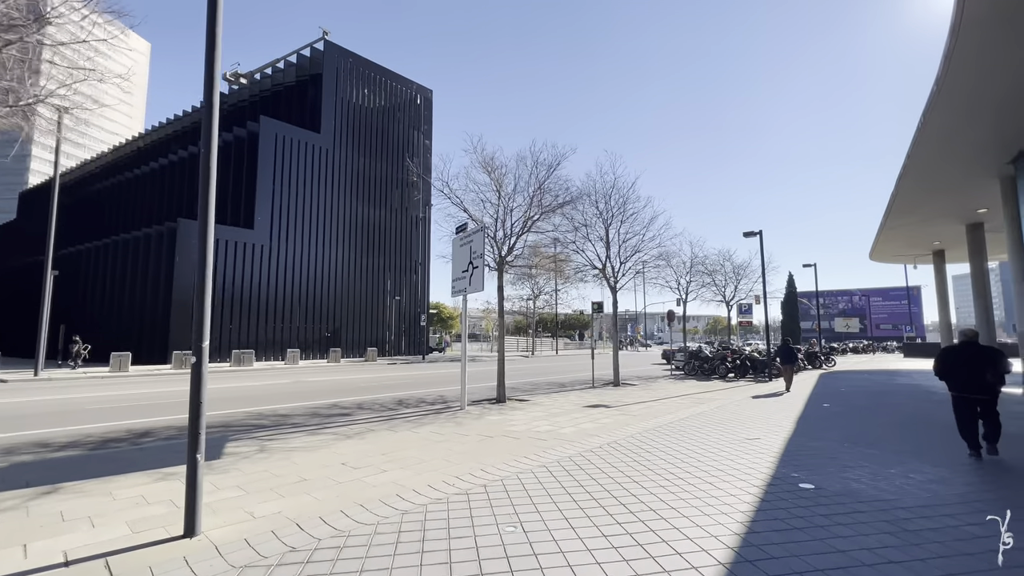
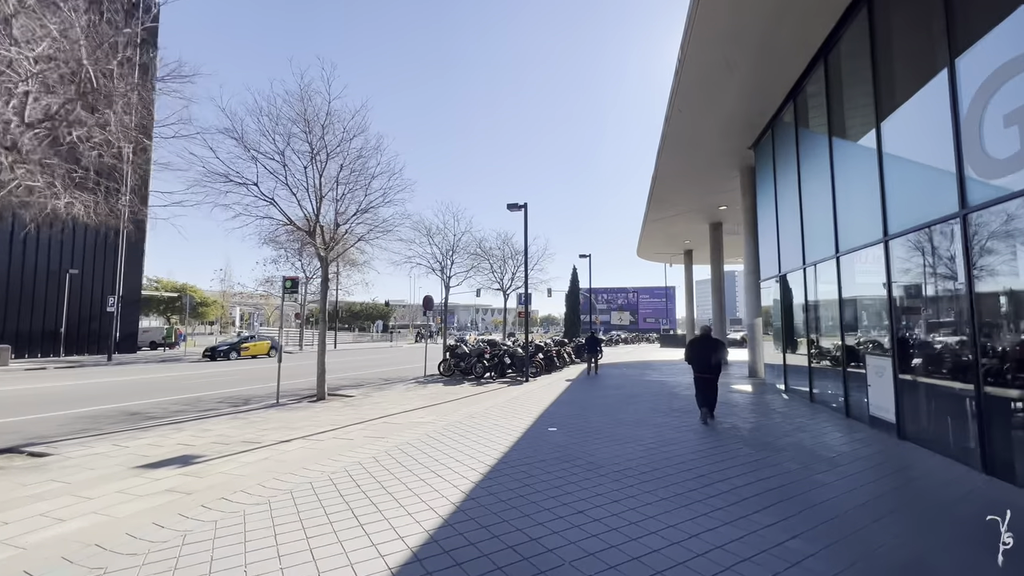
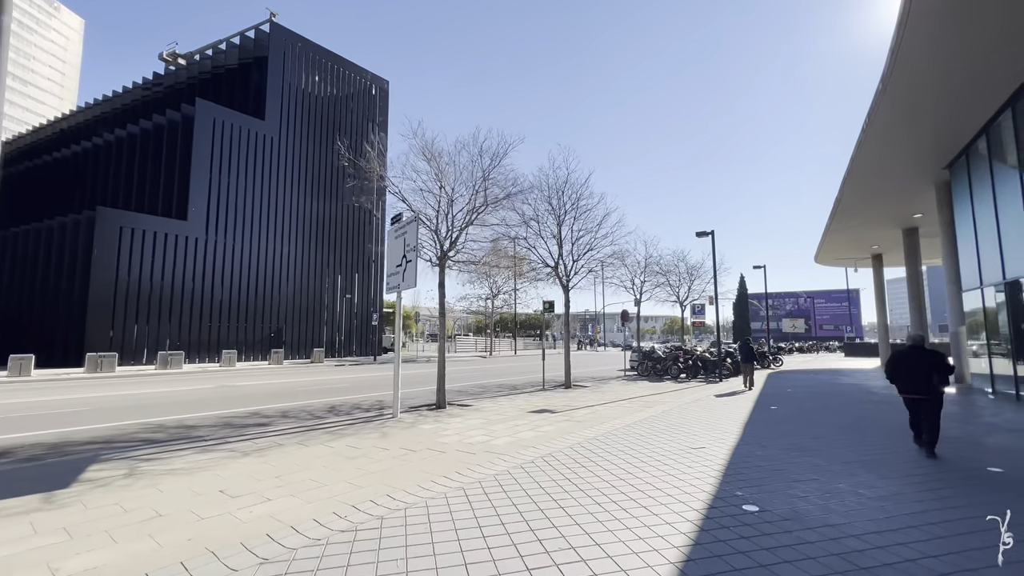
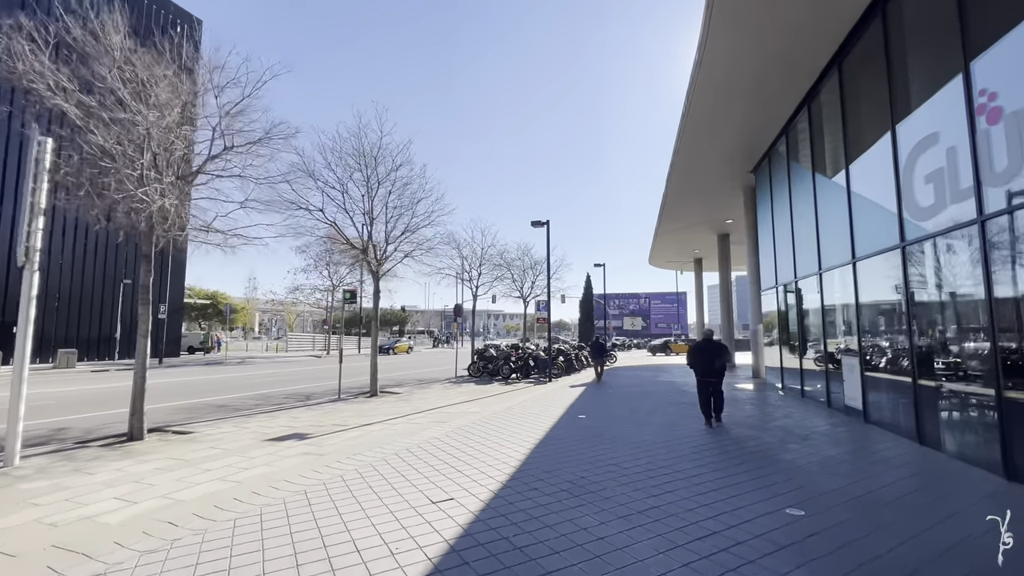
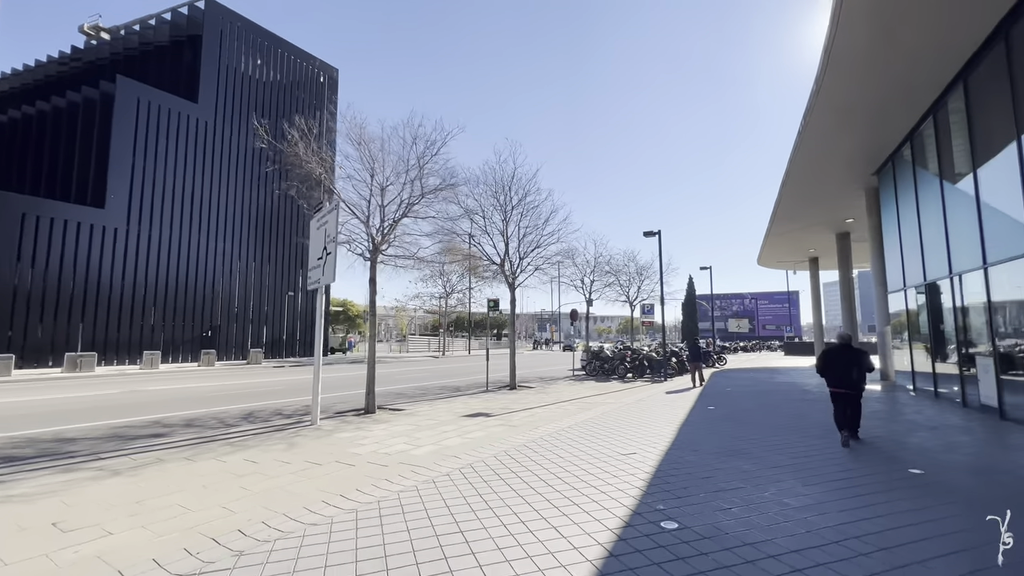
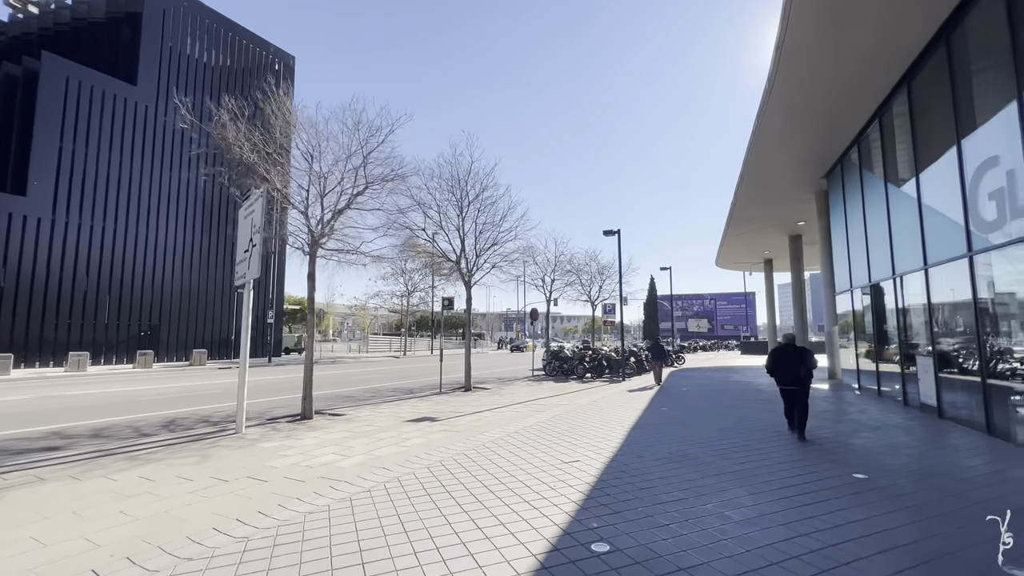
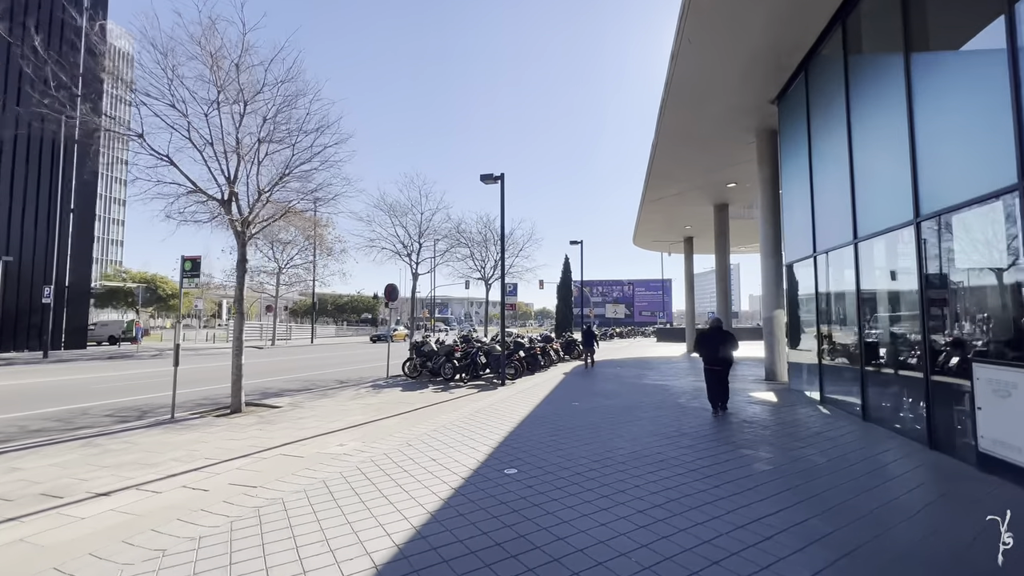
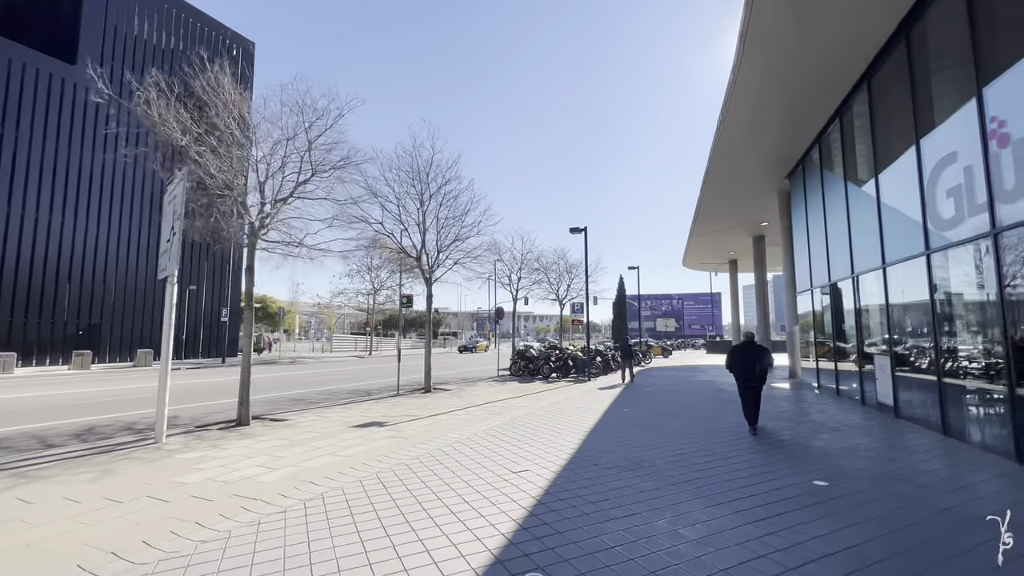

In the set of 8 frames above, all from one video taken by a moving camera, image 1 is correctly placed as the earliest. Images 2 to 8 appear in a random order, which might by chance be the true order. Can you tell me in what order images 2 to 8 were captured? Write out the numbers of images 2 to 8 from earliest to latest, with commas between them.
3, 5, 6, 8, 4, 2, 7
